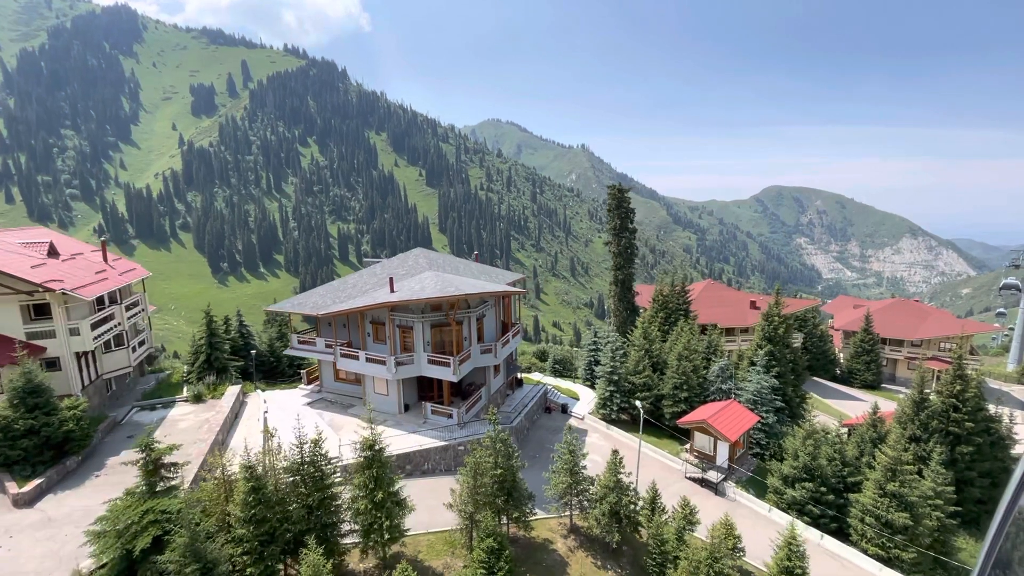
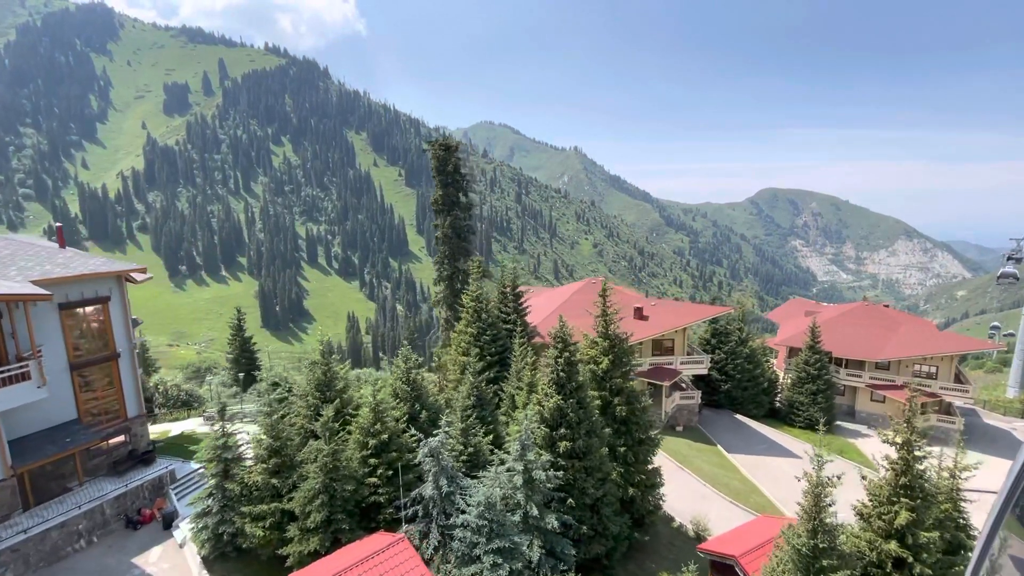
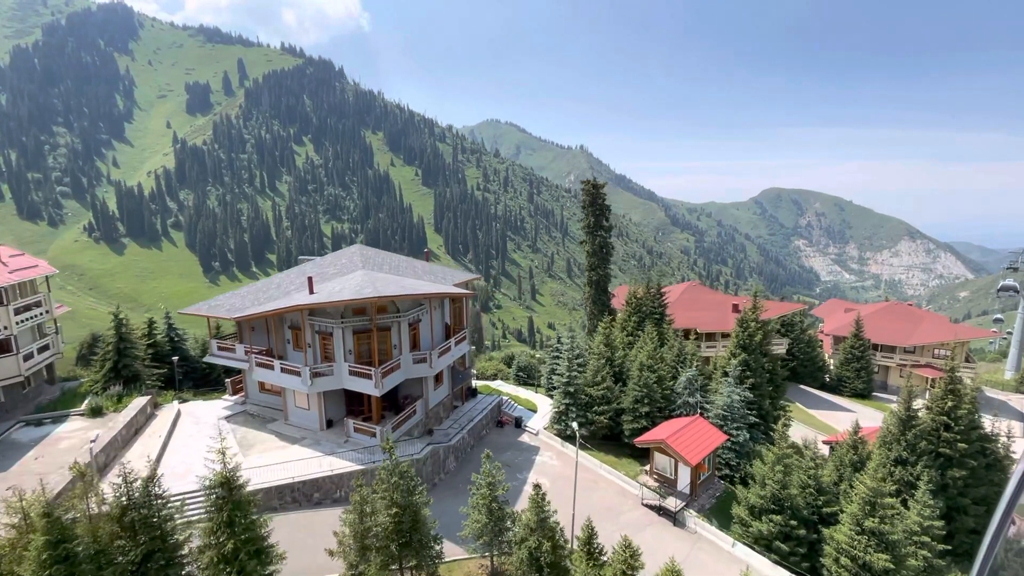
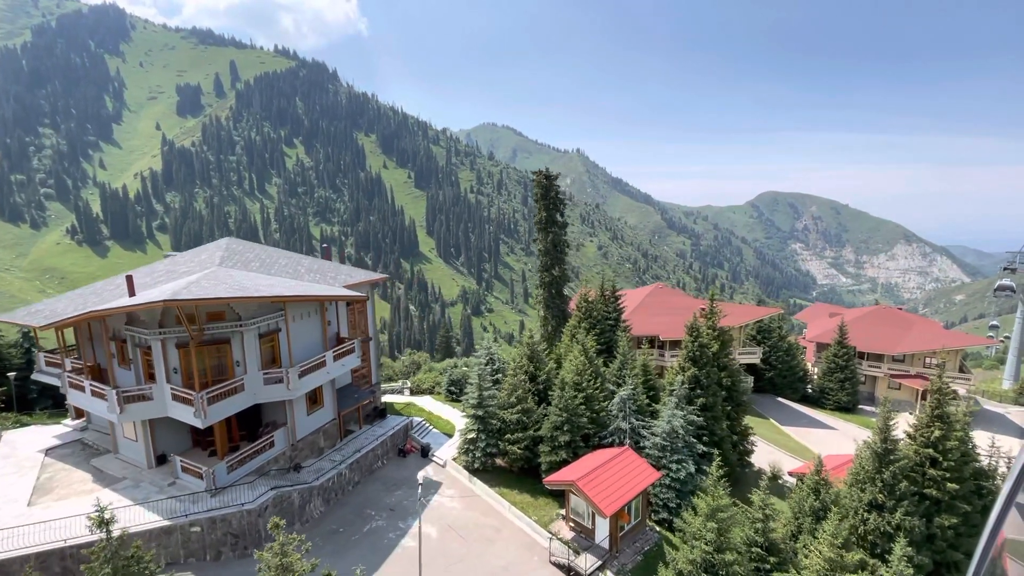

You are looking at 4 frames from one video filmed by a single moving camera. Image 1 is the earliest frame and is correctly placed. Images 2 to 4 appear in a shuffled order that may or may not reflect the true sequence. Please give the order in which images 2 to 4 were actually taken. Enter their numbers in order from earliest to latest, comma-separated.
3, 4, 2
